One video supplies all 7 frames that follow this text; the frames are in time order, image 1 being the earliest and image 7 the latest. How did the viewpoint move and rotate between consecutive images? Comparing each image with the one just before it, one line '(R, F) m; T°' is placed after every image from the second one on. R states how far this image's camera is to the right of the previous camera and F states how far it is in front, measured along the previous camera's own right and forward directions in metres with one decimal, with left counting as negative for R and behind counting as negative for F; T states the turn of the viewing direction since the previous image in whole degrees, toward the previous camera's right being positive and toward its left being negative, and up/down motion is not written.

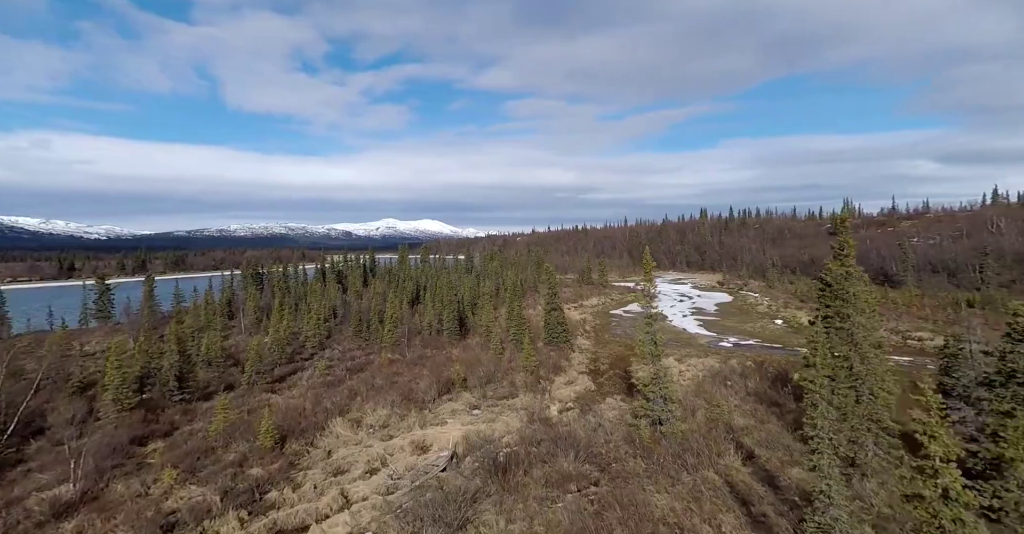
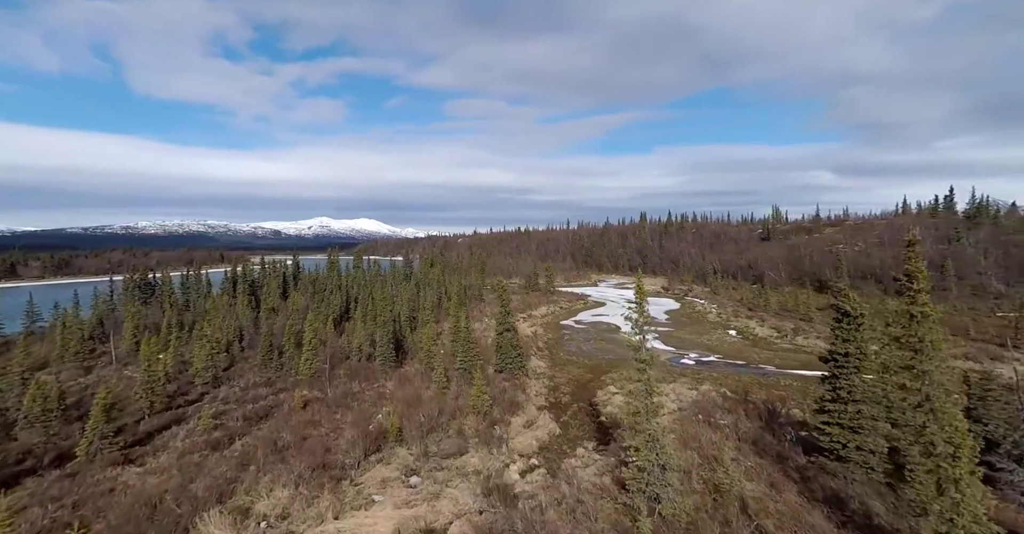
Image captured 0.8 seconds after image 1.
(-0.4, +5.6) m; +6°
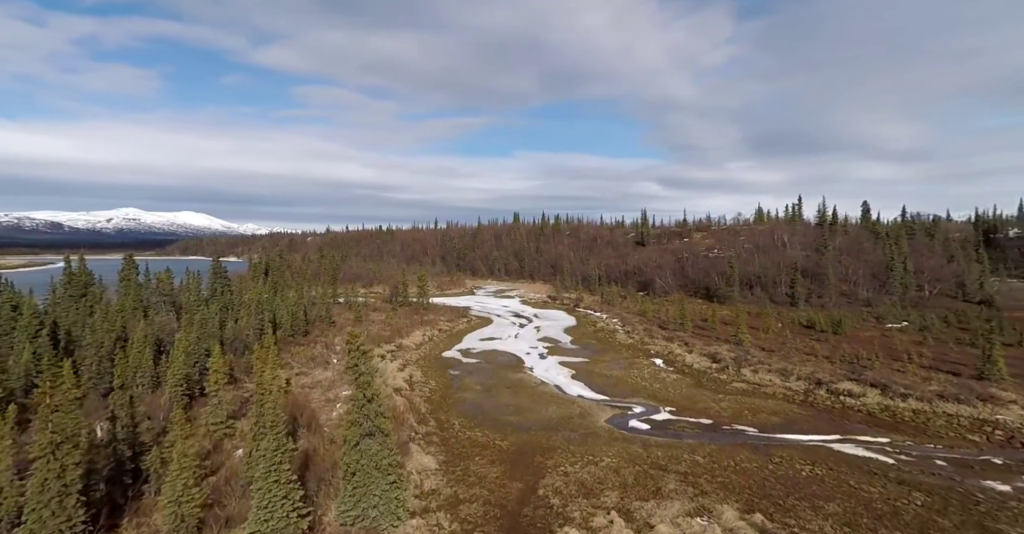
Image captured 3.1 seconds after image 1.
(-0.1, +17.1) m; +14°
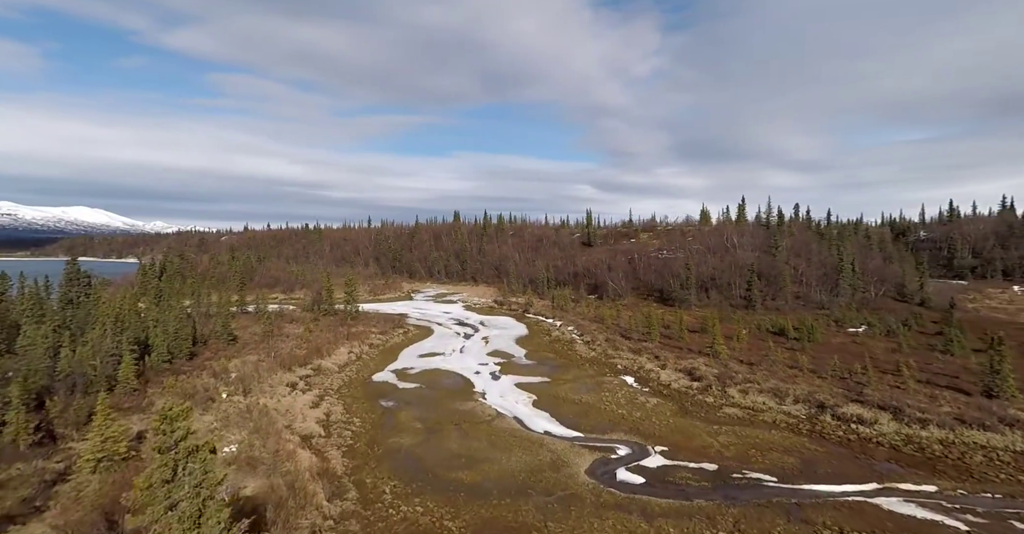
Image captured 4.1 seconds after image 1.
(-0.5, +8.3) m; +6°
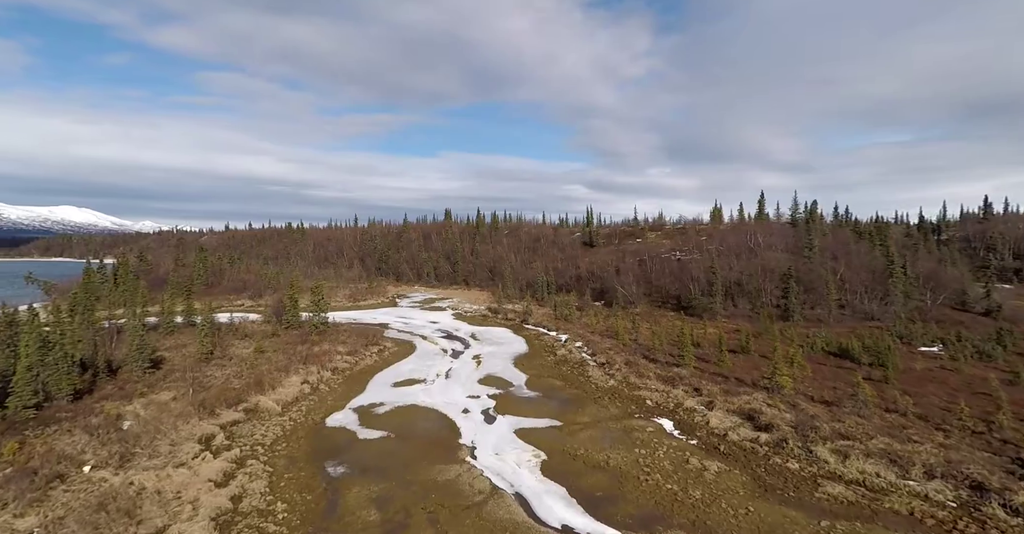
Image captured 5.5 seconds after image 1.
(-0.3, +11.5) m; +1°
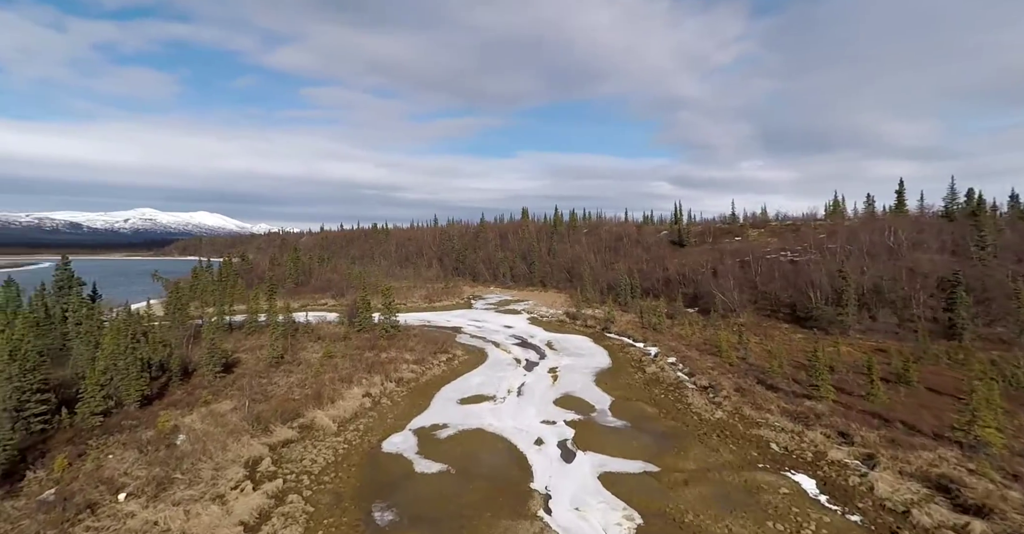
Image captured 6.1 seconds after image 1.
(-0.1, +5.3) m; -8°
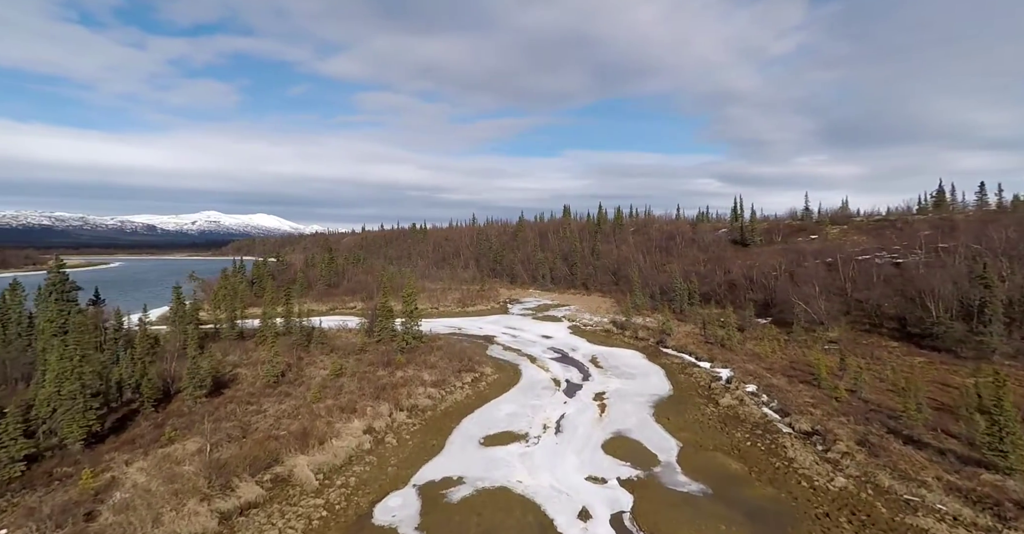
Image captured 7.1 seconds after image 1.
(+0.2, +8.4) m; -4°
